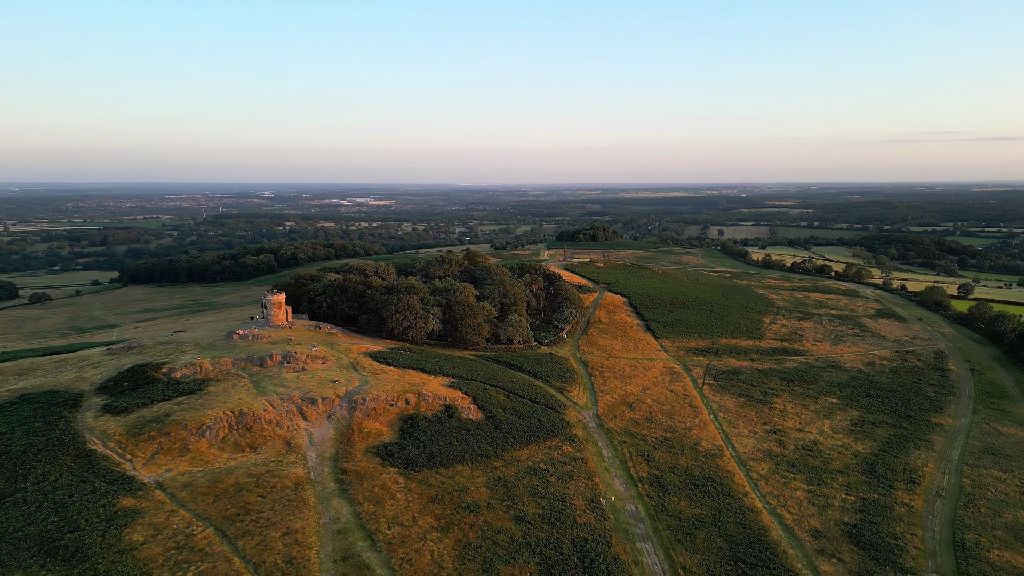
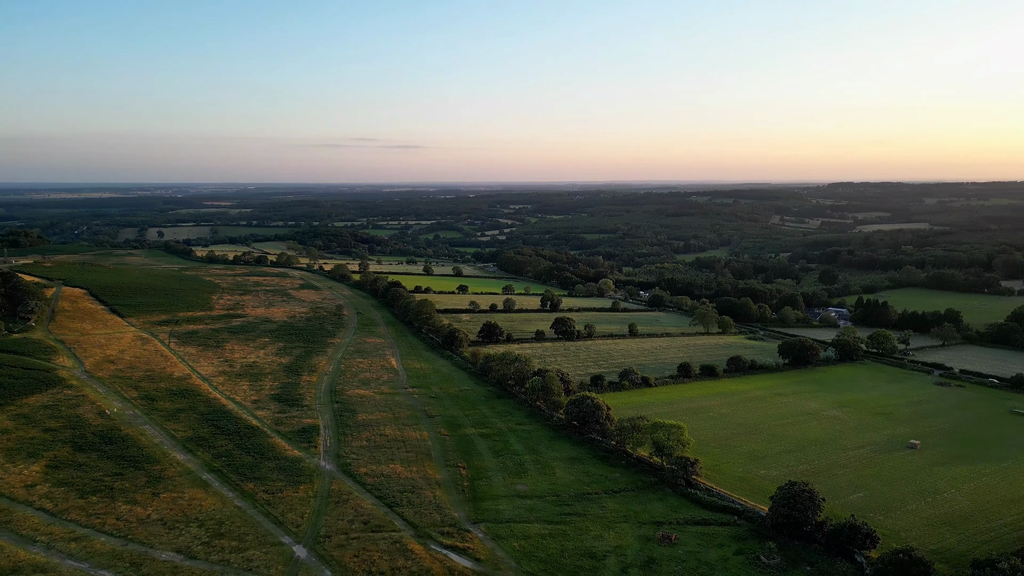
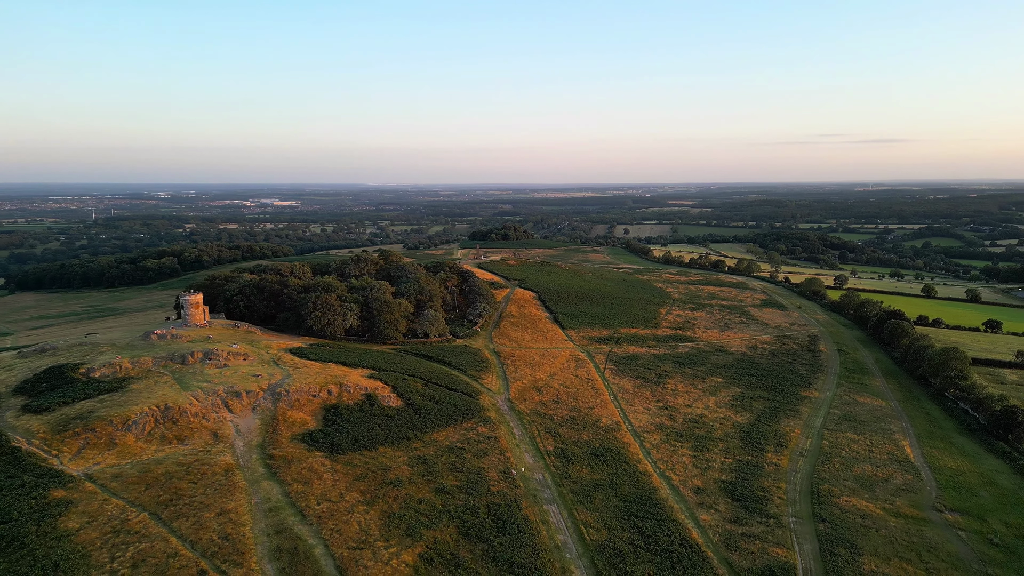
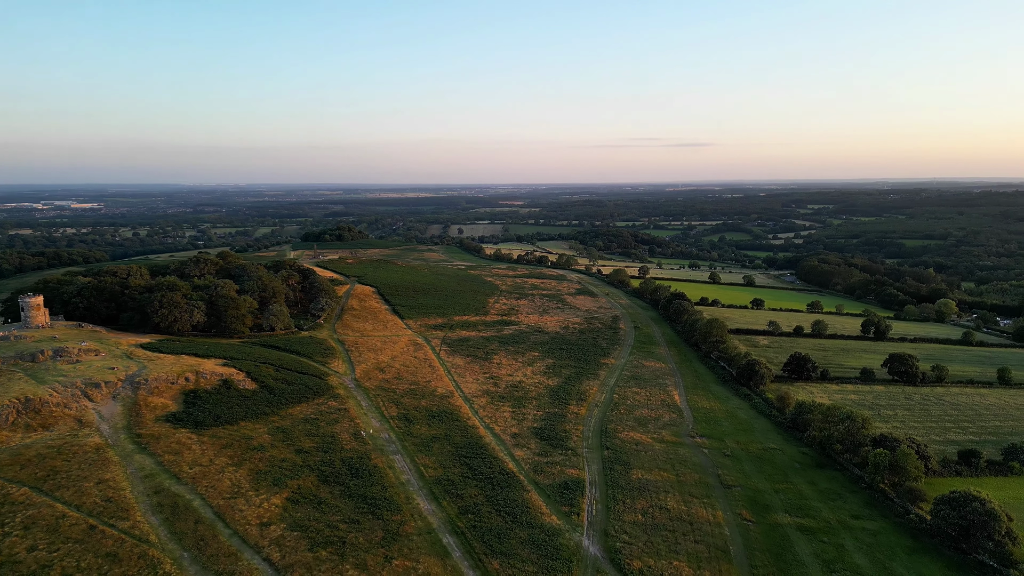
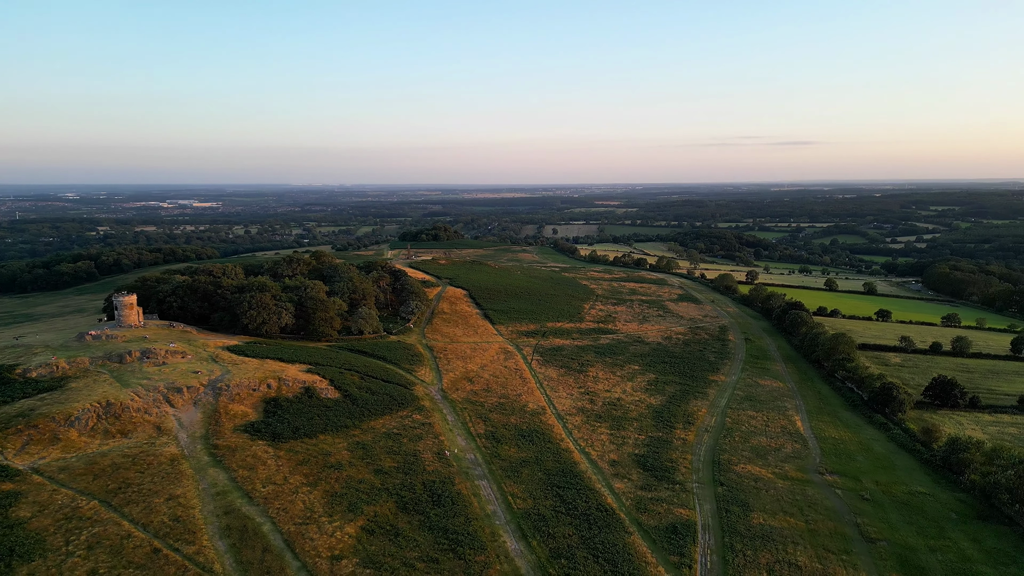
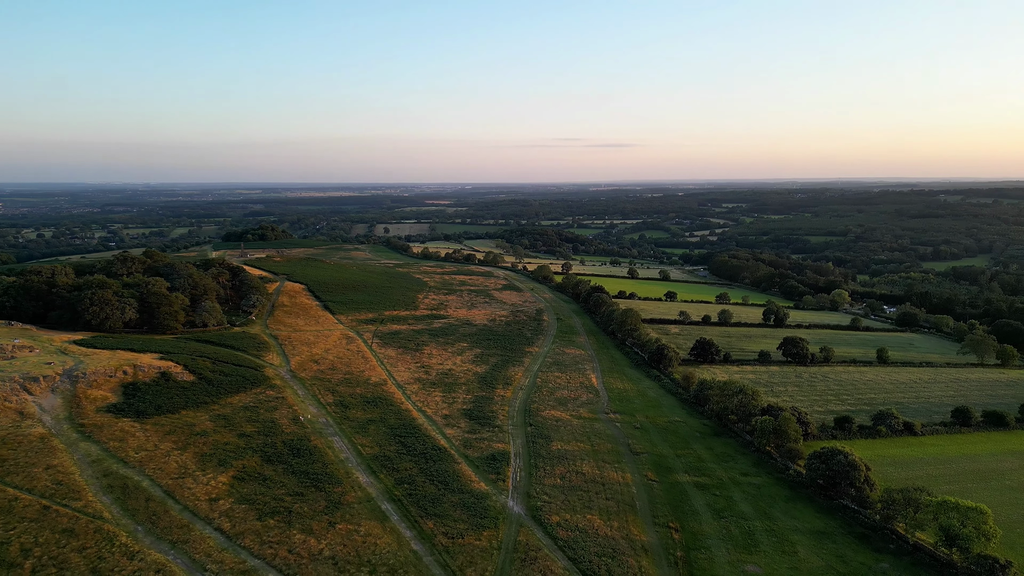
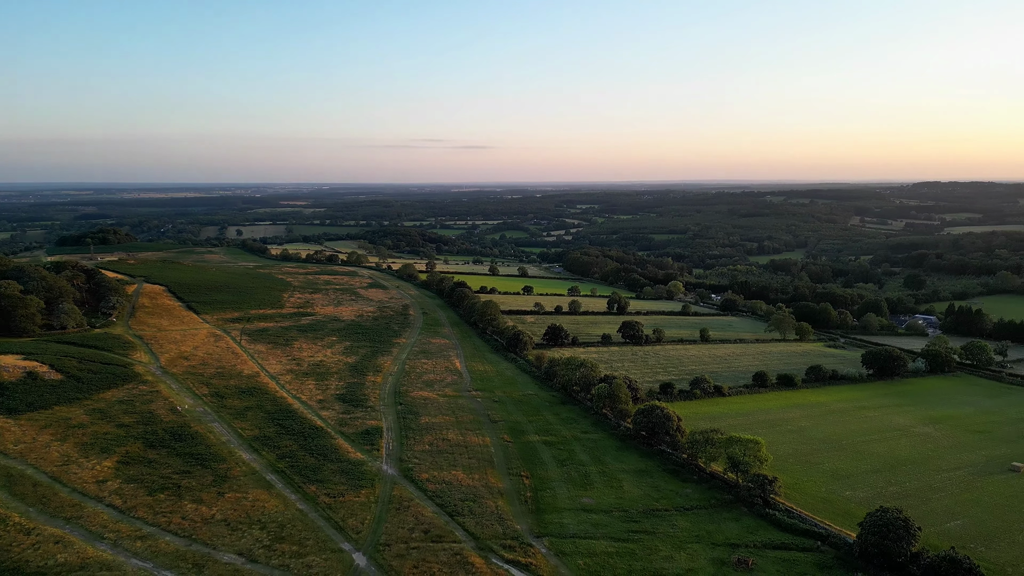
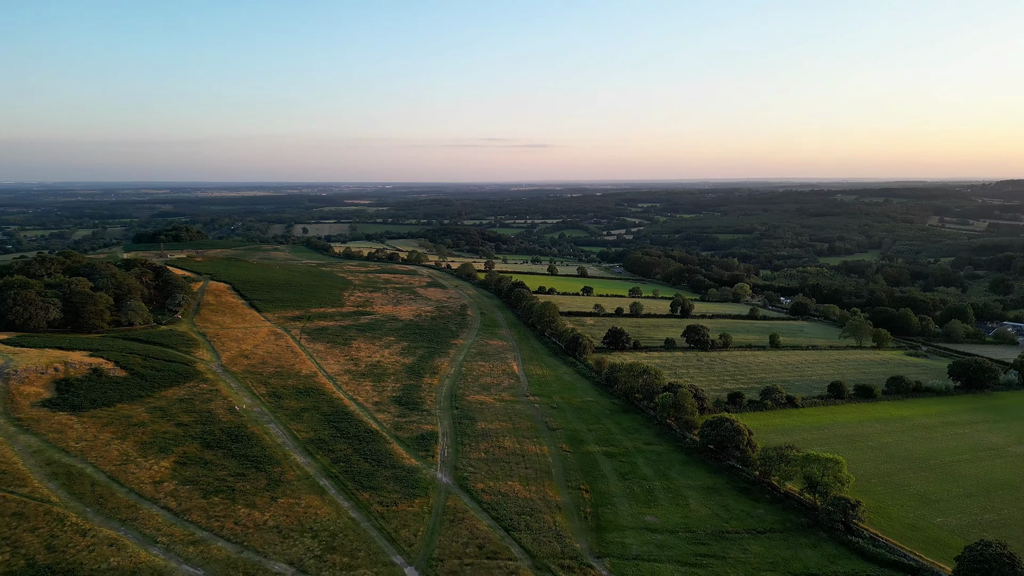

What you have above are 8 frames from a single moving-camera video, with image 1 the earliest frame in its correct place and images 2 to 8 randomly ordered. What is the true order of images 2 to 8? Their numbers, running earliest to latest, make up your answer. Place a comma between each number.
3, 5, 4, 6, 8, 7, 2
